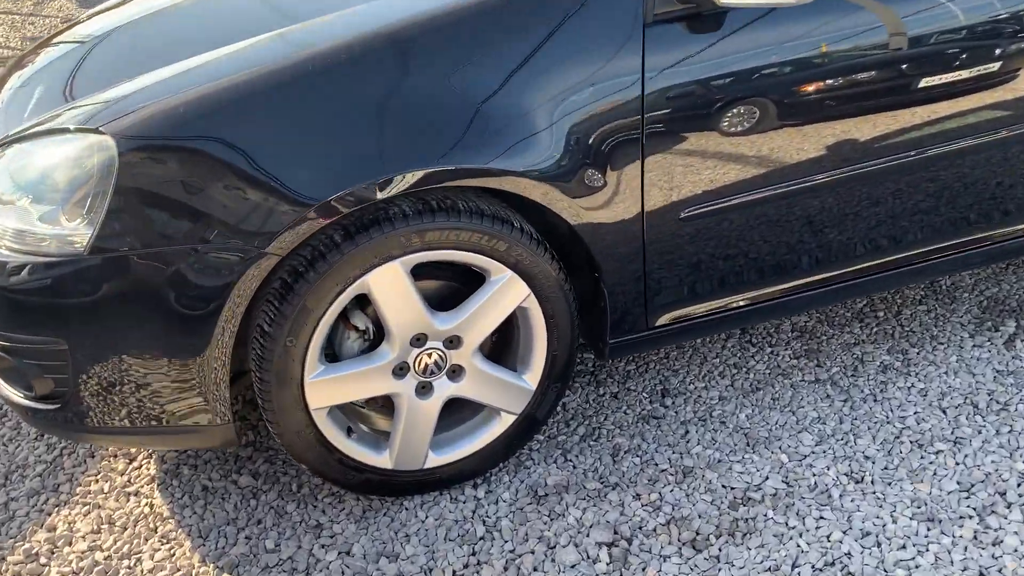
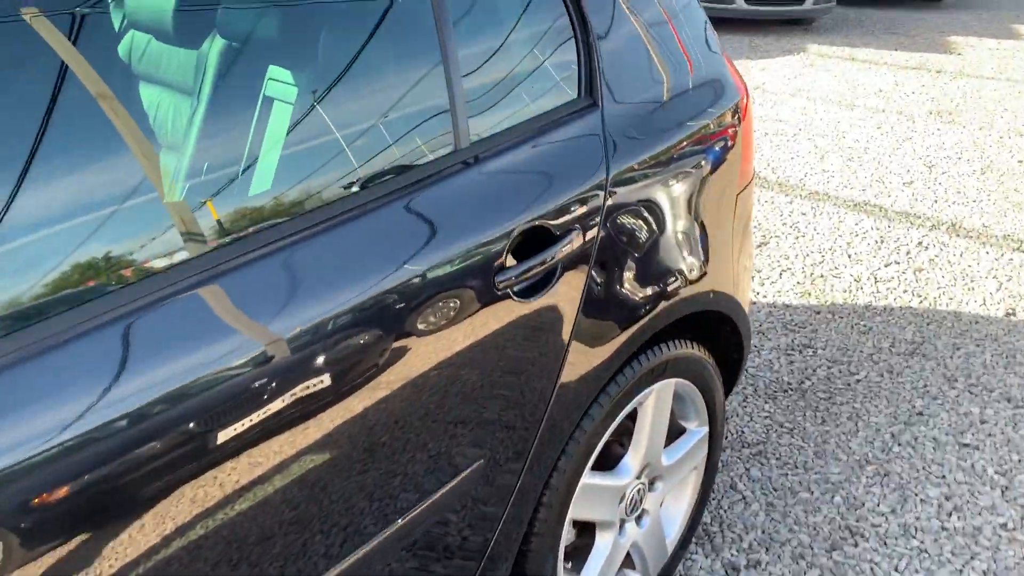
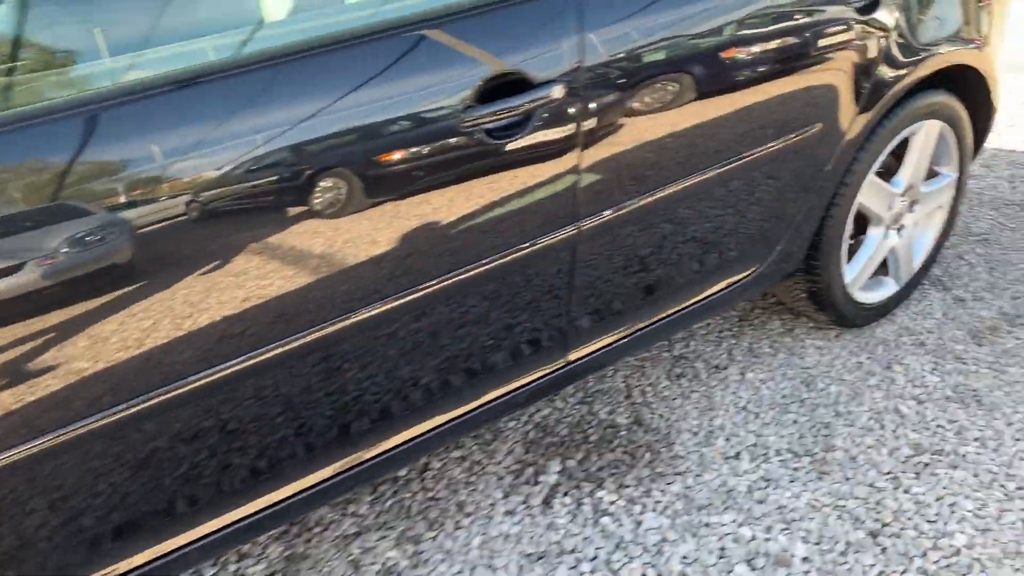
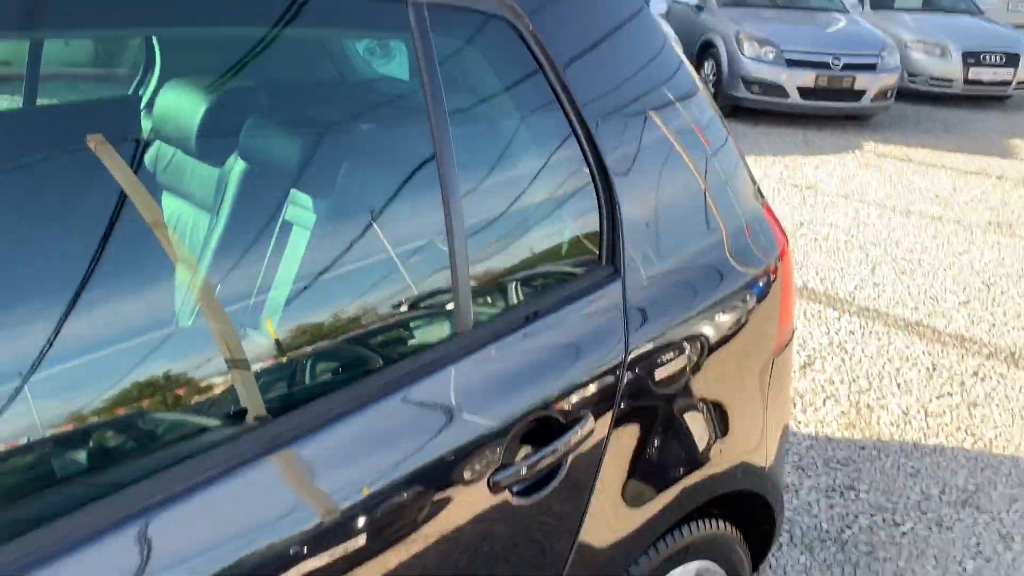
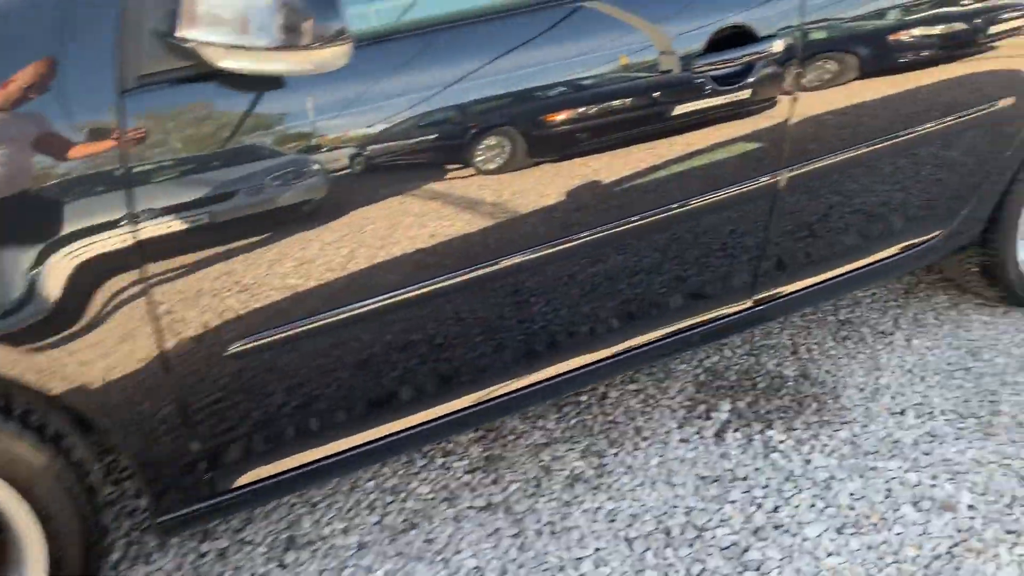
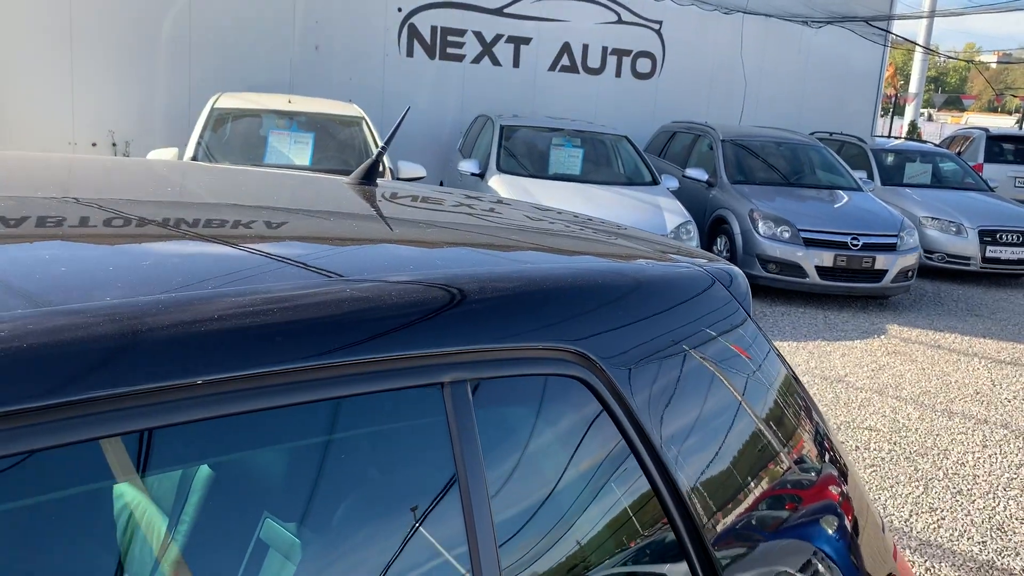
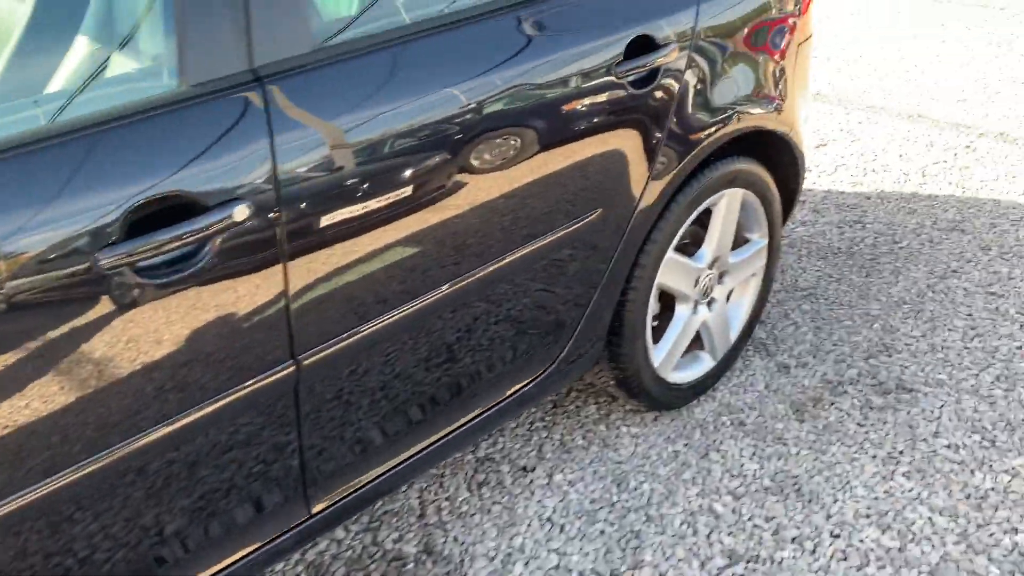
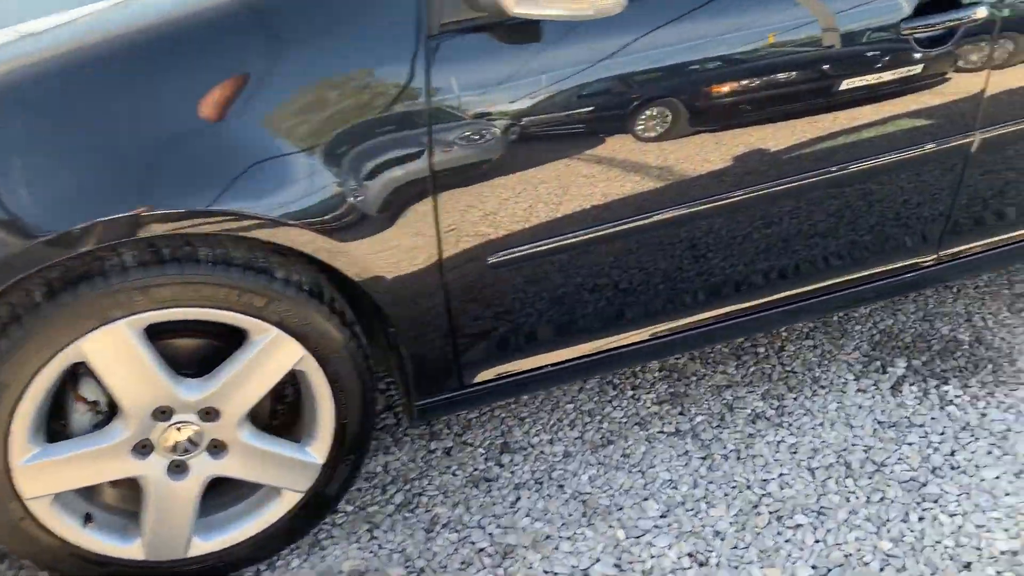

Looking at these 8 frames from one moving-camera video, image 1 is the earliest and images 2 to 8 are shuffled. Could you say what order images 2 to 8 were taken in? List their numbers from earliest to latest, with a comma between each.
8, 5, 3, 7, 2, 4, 6
